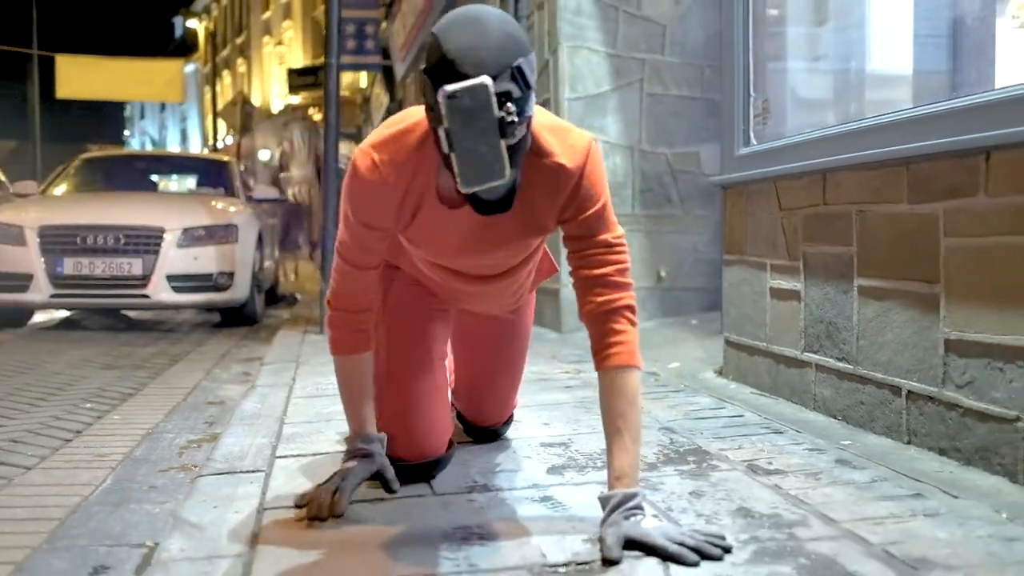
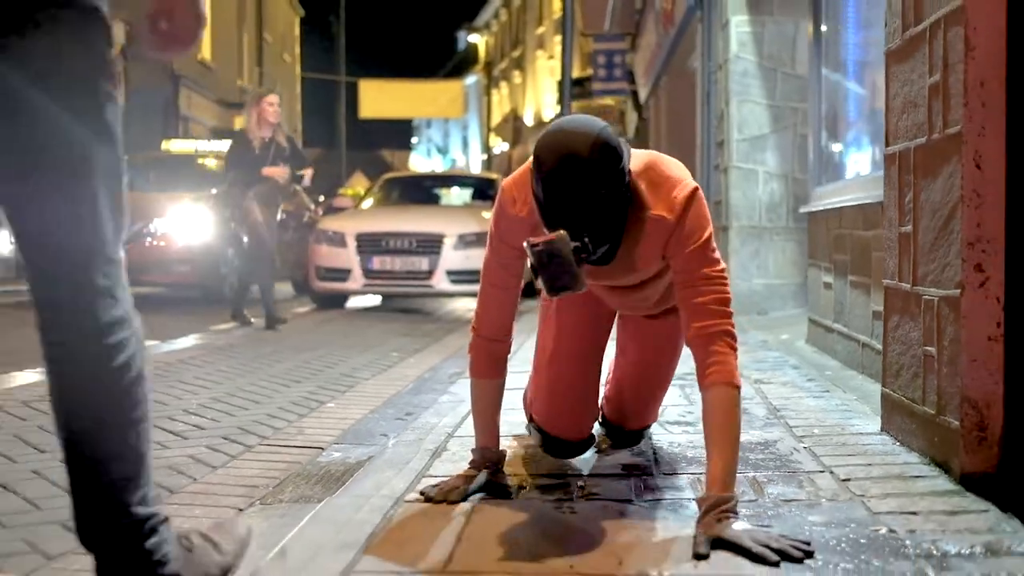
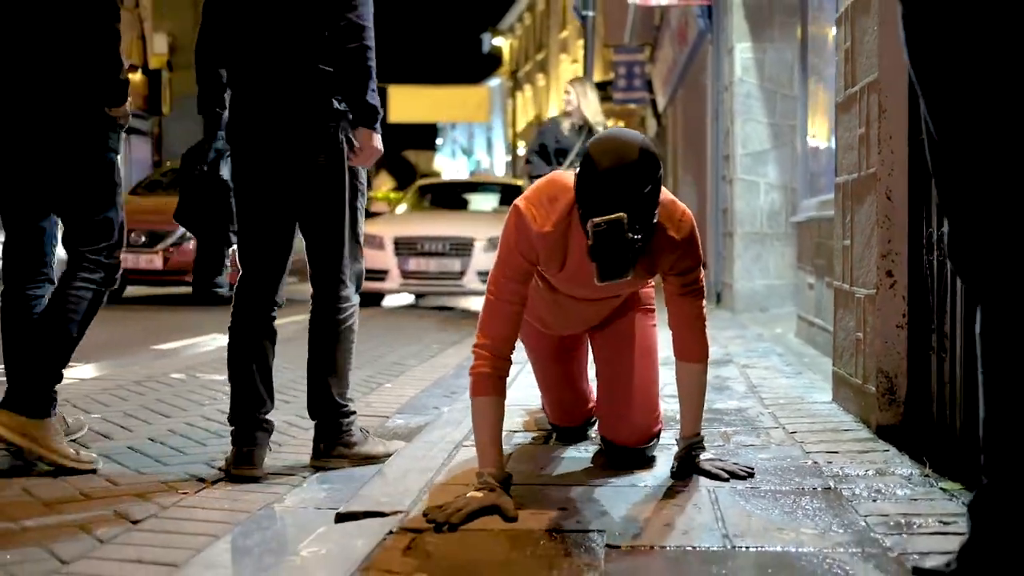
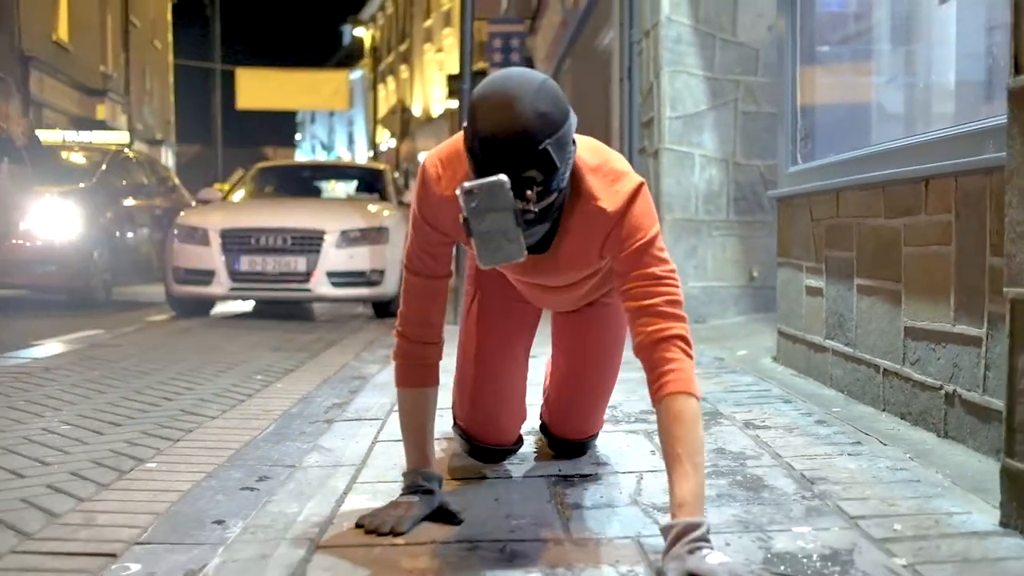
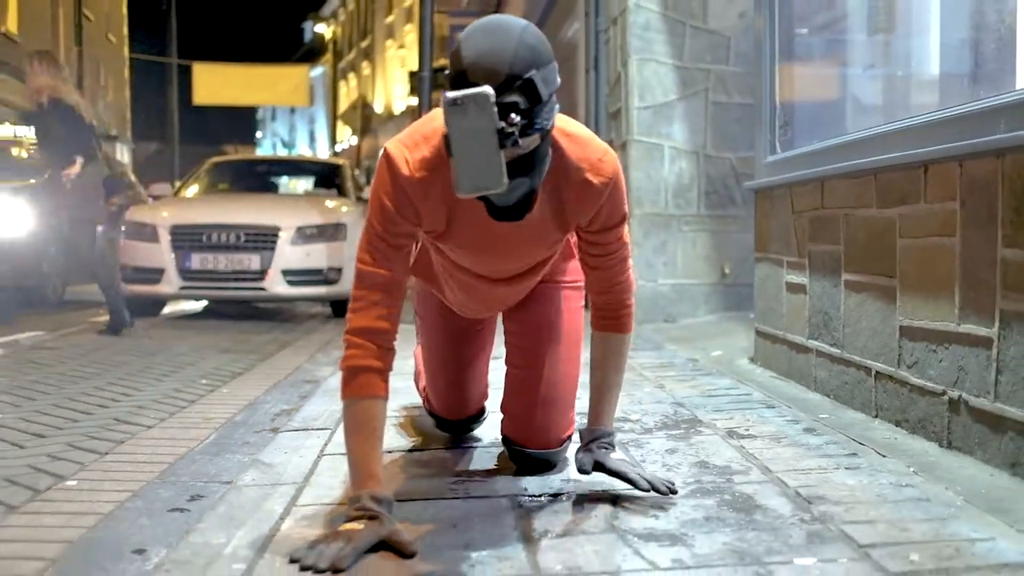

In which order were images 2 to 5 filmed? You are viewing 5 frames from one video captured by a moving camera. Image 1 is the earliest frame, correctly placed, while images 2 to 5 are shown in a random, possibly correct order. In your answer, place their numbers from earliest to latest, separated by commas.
5, 4, 2, 3
